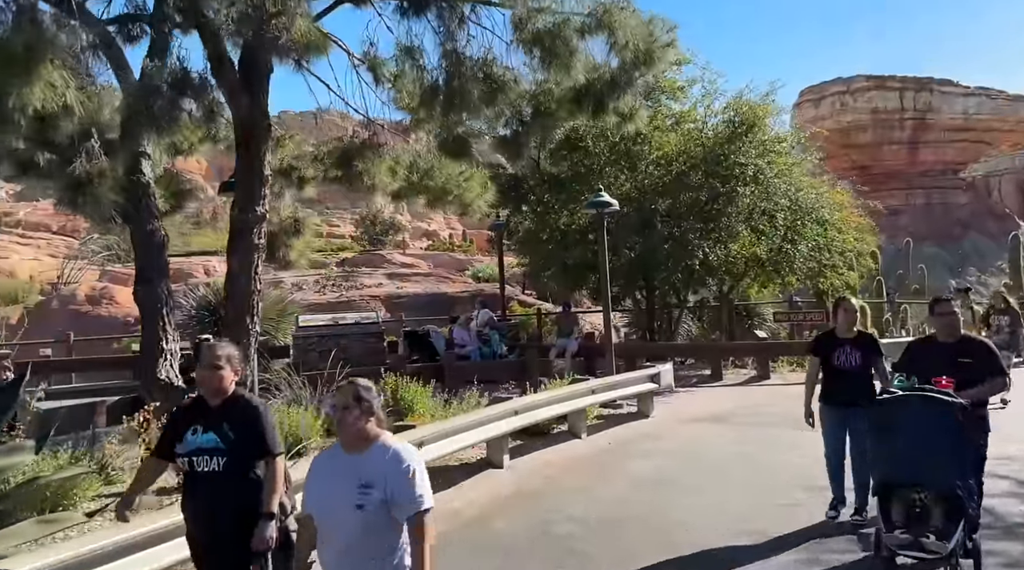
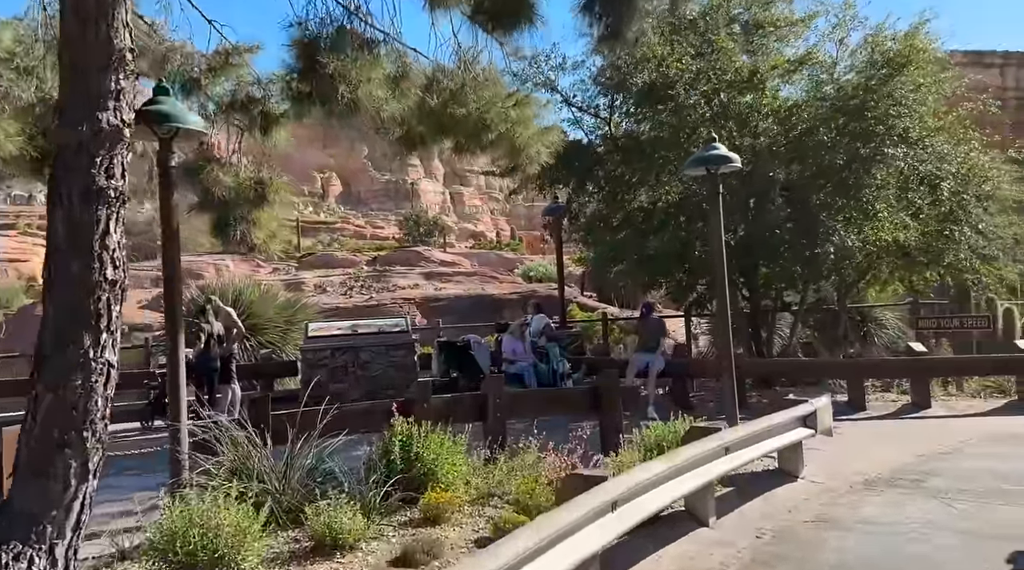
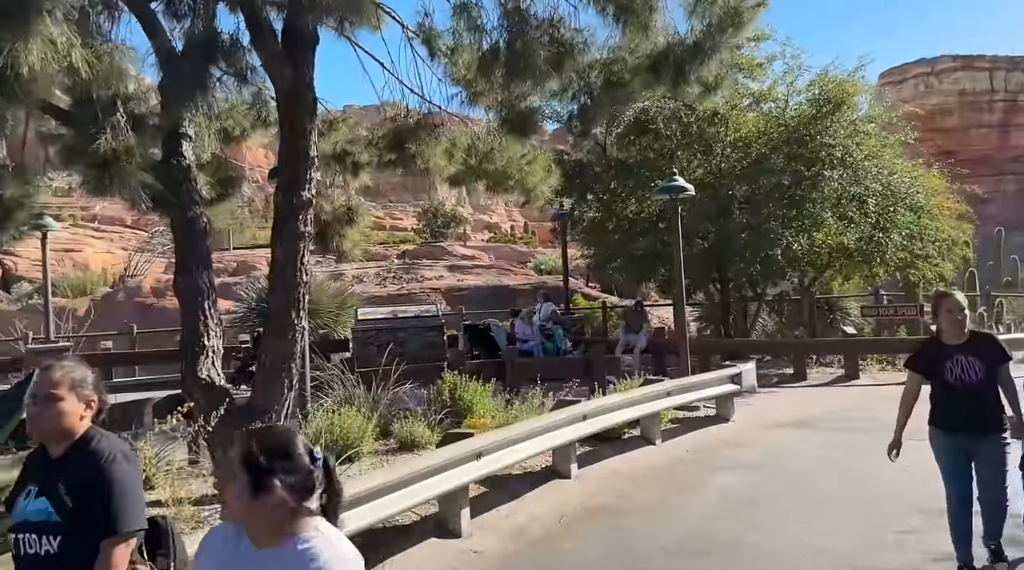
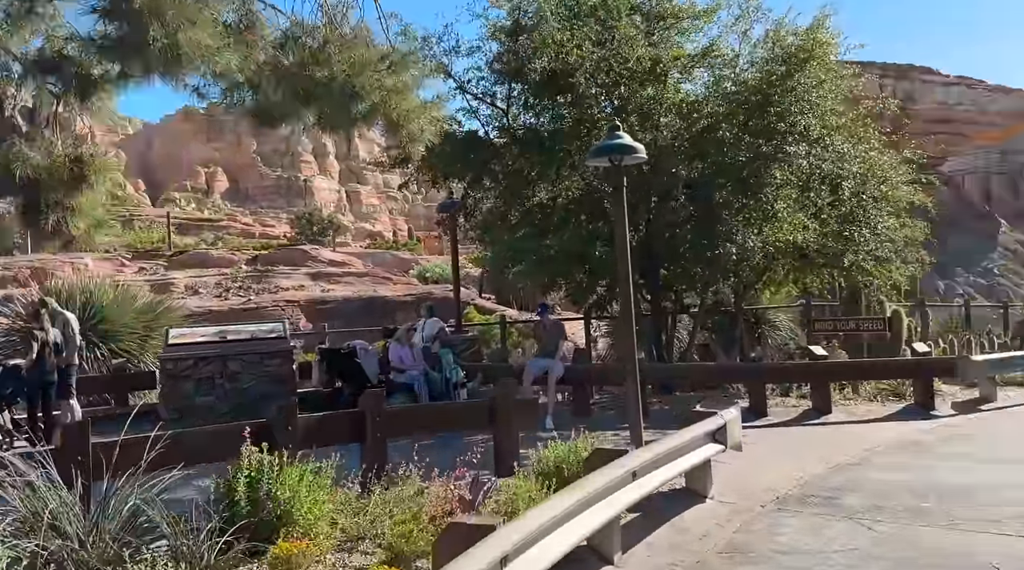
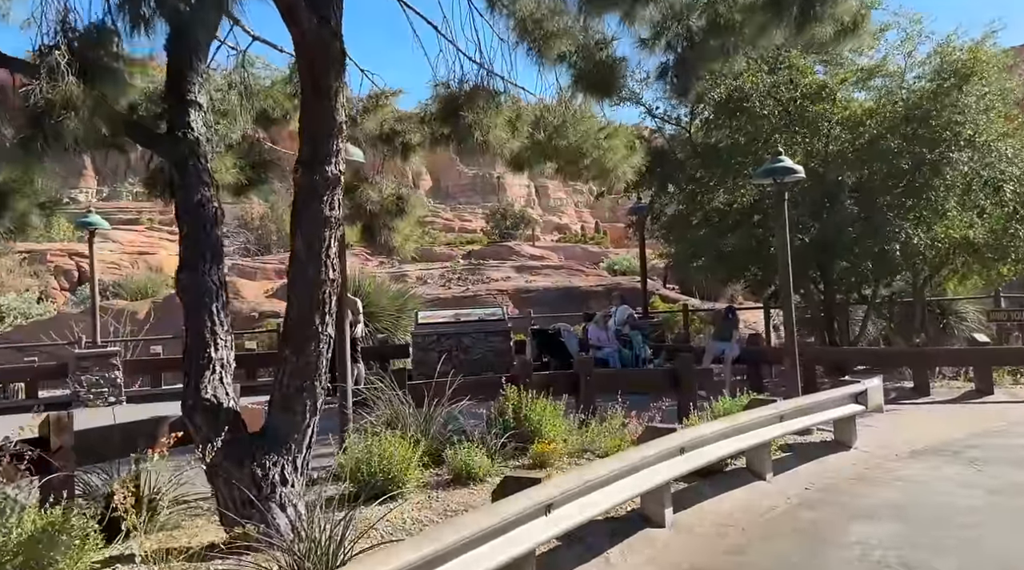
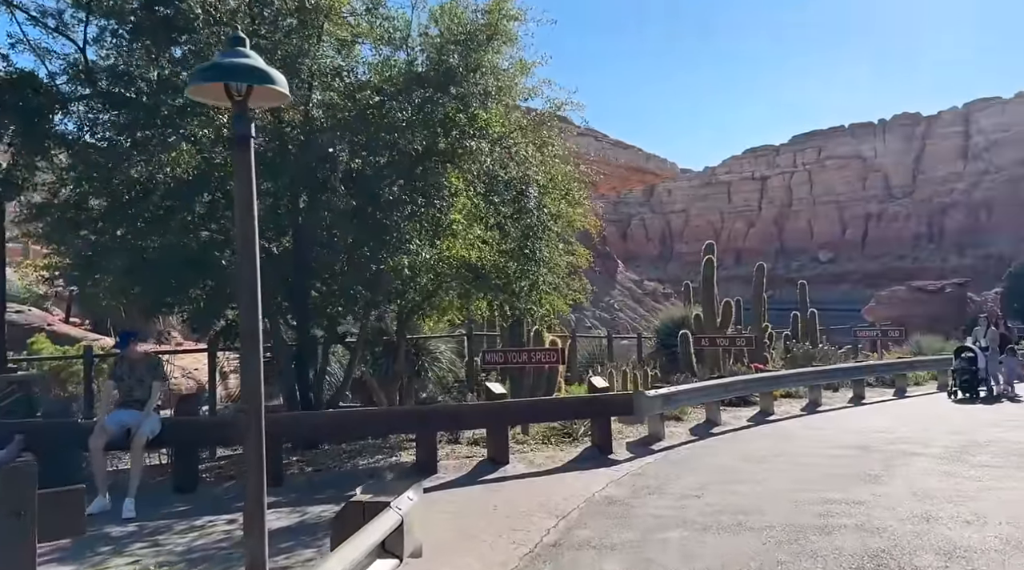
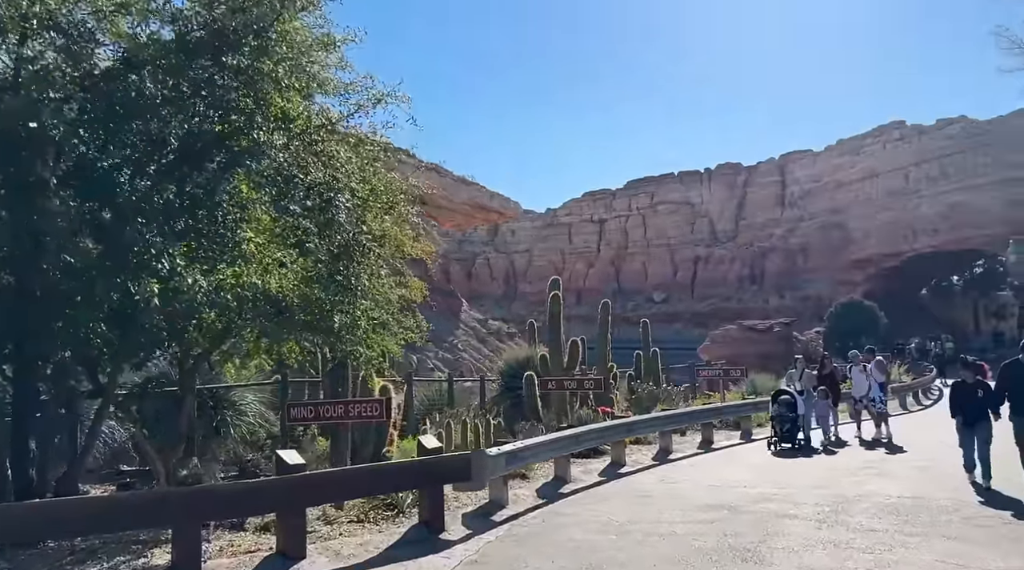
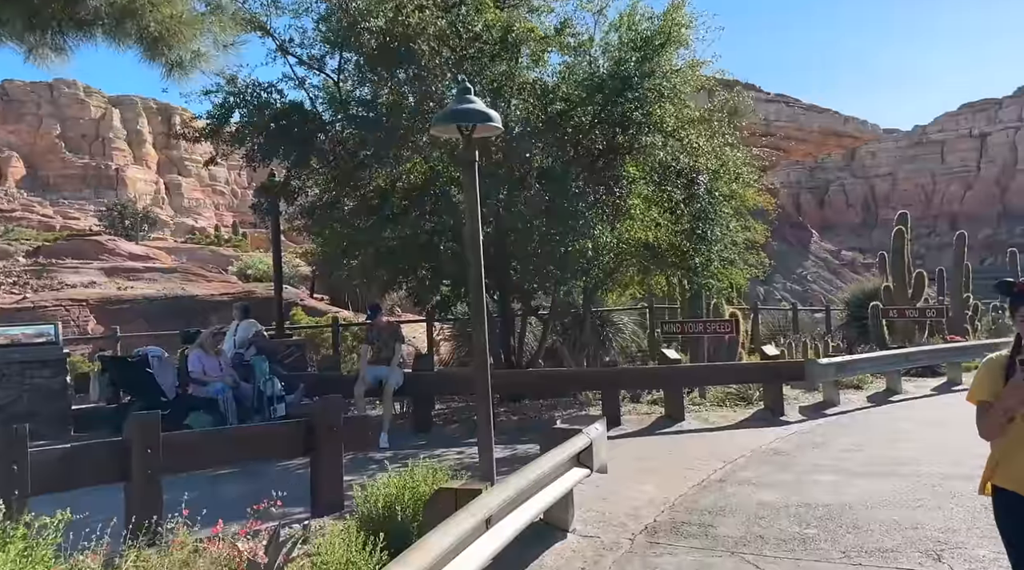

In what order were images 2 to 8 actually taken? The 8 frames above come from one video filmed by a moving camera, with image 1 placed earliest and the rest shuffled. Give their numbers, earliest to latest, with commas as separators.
3, 5, 2, 4, 8, 6, 7
